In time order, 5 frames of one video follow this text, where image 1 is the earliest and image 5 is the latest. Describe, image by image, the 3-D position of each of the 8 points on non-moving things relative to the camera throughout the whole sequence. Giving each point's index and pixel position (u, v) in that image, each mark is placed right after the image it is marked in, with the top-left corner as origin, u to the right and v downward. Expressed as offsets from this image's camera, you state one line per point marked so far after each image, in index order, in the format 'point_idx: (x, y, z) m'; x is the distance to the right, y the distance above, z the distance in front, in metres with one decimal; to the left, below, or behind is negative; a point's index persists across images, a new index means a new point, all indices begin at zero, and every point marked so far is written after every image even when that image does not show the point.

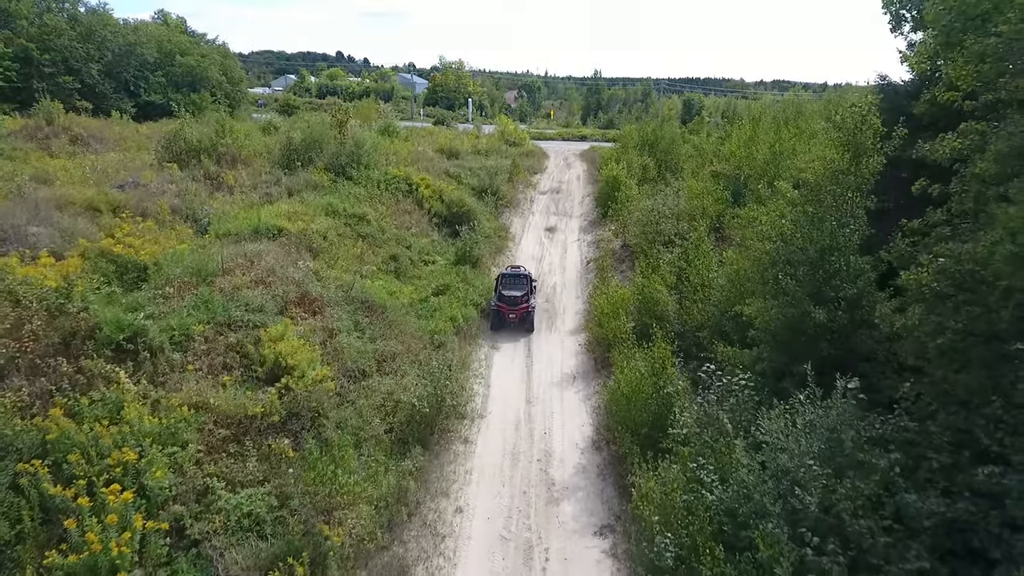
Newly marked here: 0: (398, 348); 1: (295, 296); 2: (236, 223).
0: (-2.8, -1.5, +15.5) m
1: (-5.3, -0.2, +15.2) m
2: (-7.9, +1.9, +18.1) m
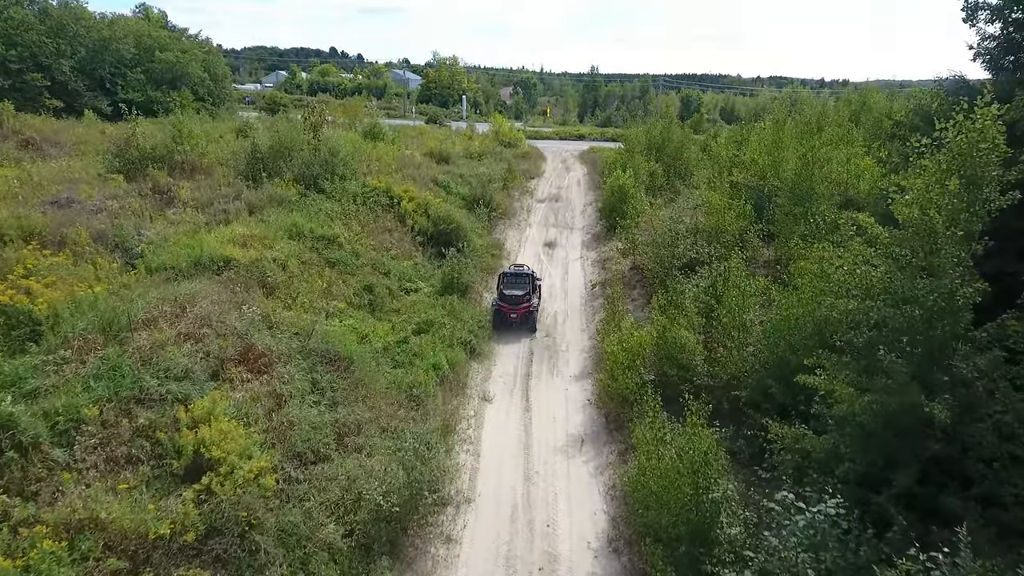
0: (-2.9, -2.5, +12.5) m
1: (-5.4, -1.3, +12.2) m
2: (-8.1, +0.9, +15.1) m
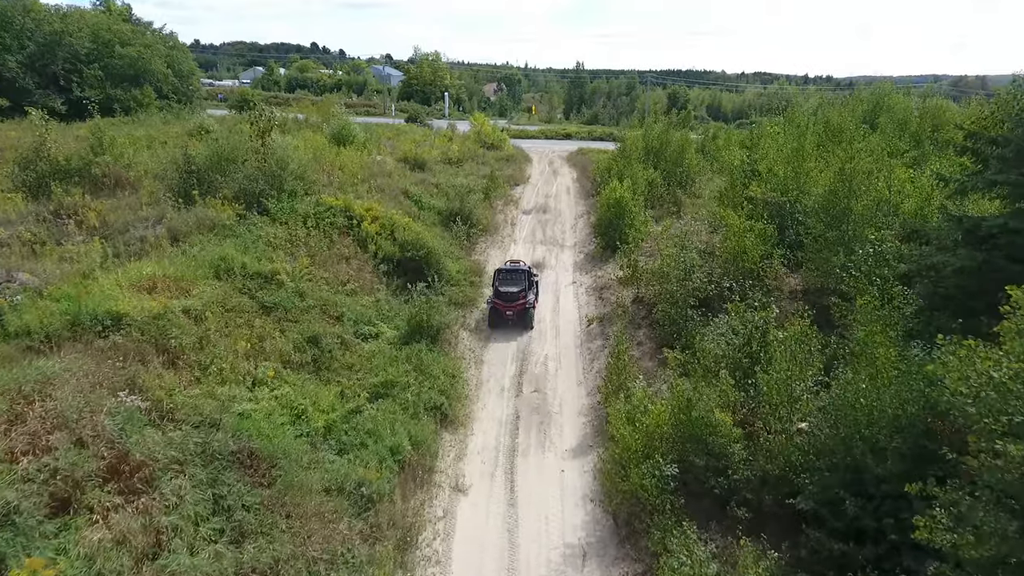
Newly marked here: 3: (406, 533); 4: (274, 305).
0: (-3.2, -3.7, +9.0) m
1: (-5.7, -2.5, +8.6) m
2: (-8.5, -0.3, +11.5) m
3: (-1.8, -4.1, +10.7) m
4: (-5.5, -0.4, +14.6) m
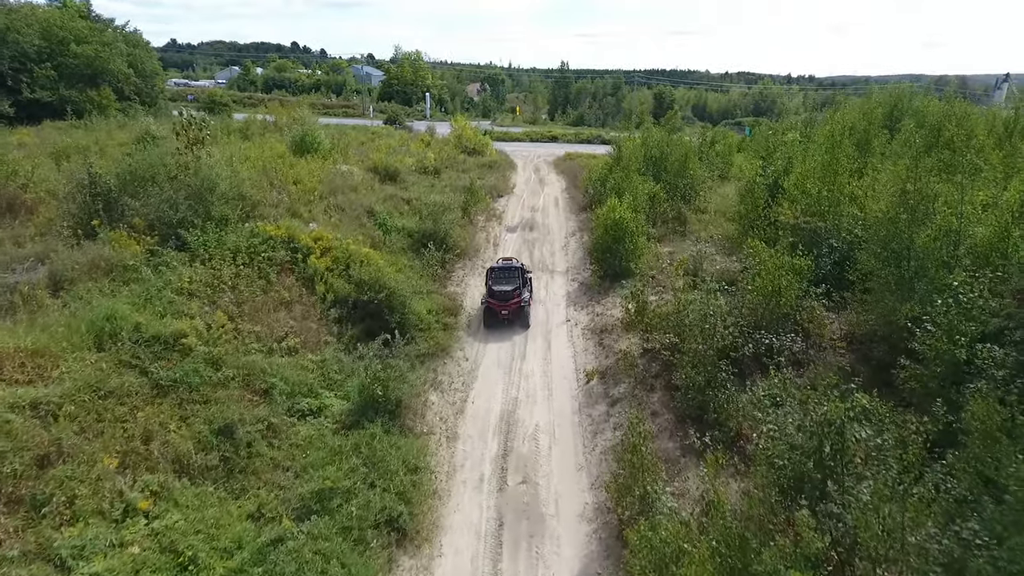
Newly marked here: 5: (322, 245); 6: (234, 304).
0: (-3.4, -4.9, +5.4) m
1: (-5.9, -3.7, +5.0) m
2: (-8.7, -1.6, +7.7) m
3: (-2.0, -5.4, +7.1) m
4: (-5.9, -1.6, +11.0) m
5: (-4.9, +1.1, +16.6) m
6: (-6.1, -0.3, +13.8) m
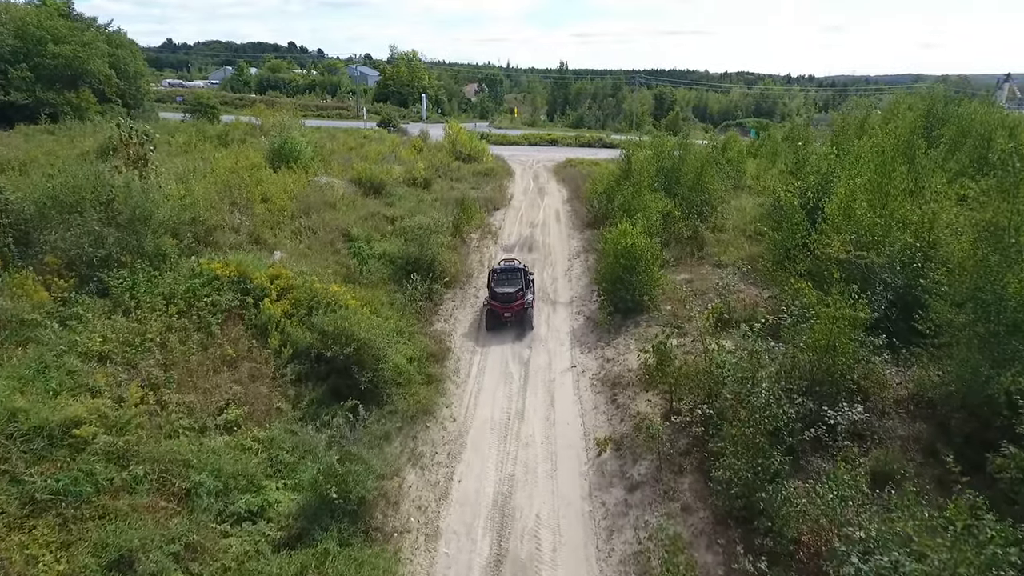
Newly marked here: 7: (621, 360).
0: (-3.5, -6.0, +2.7) m
1: (-5.9, -4.8, +2.3) m
2: (-8.8, -2.7, +5.0) m
3: (-2.1, -6.4, +4.4) m
4: (-6.0, -2.7, +8.3) m
5: (-5.0, +0.1, +13.9) m
6: (-6.2, -1.3, +11.1) m
7: (+2.7, -1.7, +15.6) m
